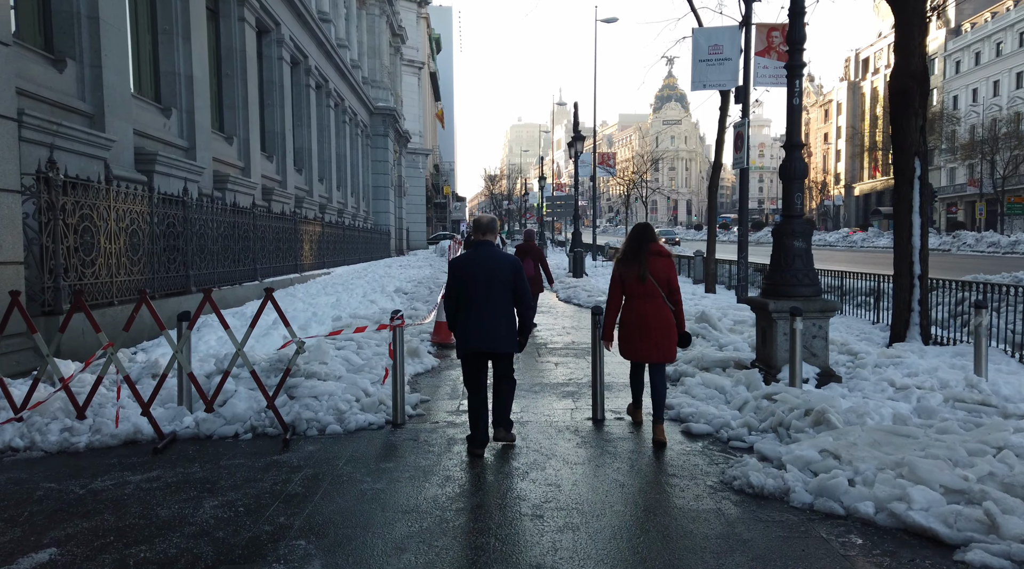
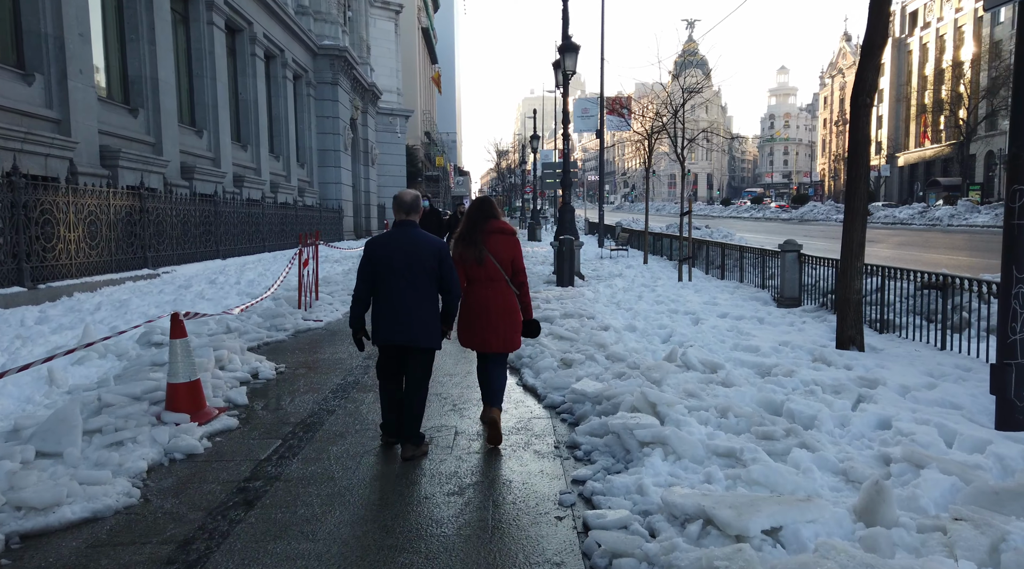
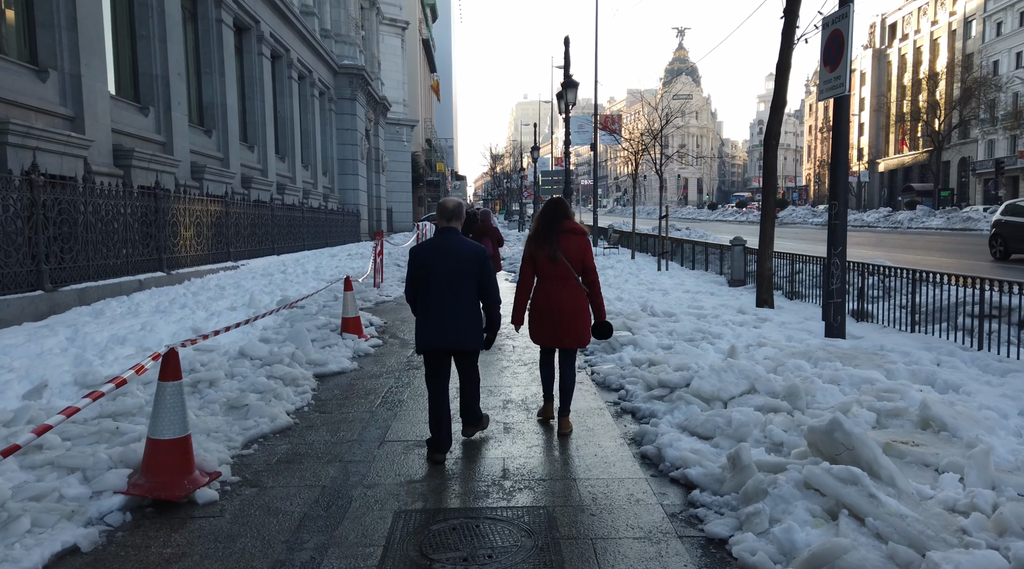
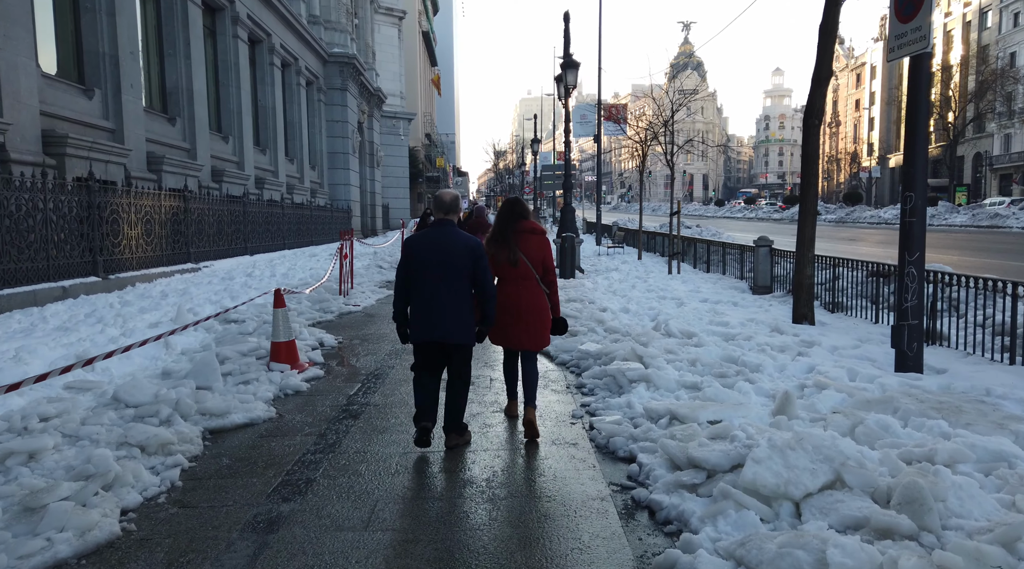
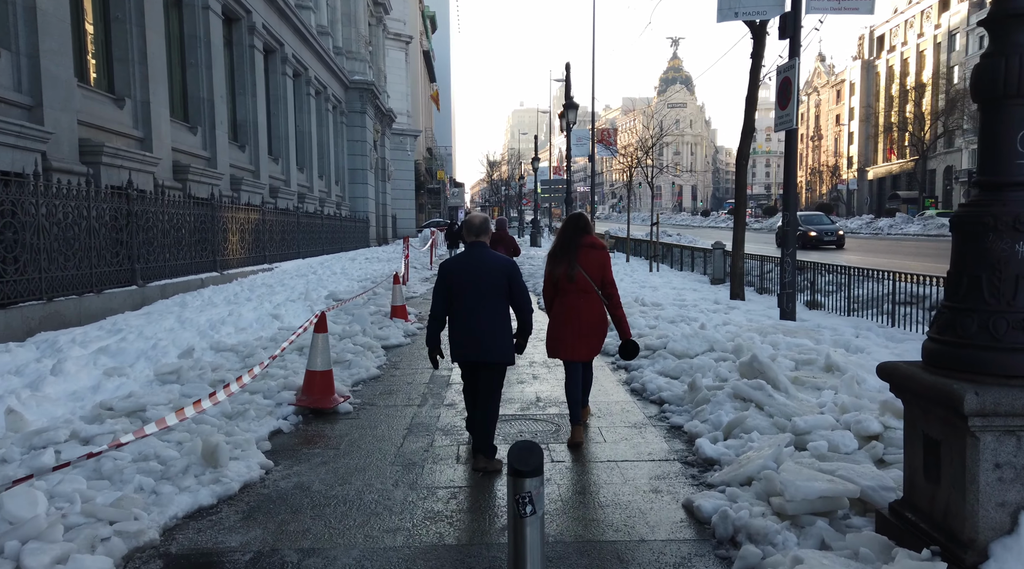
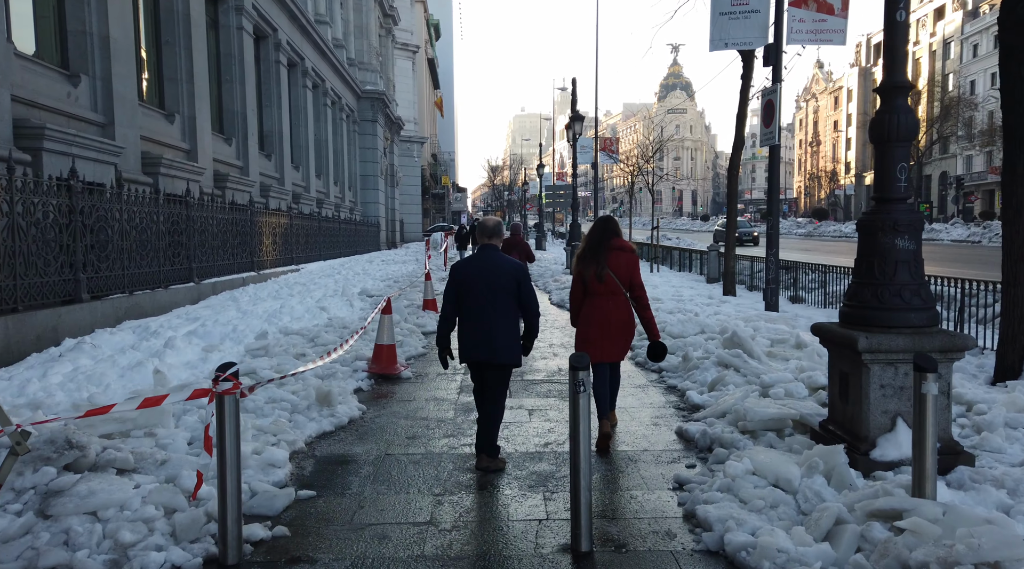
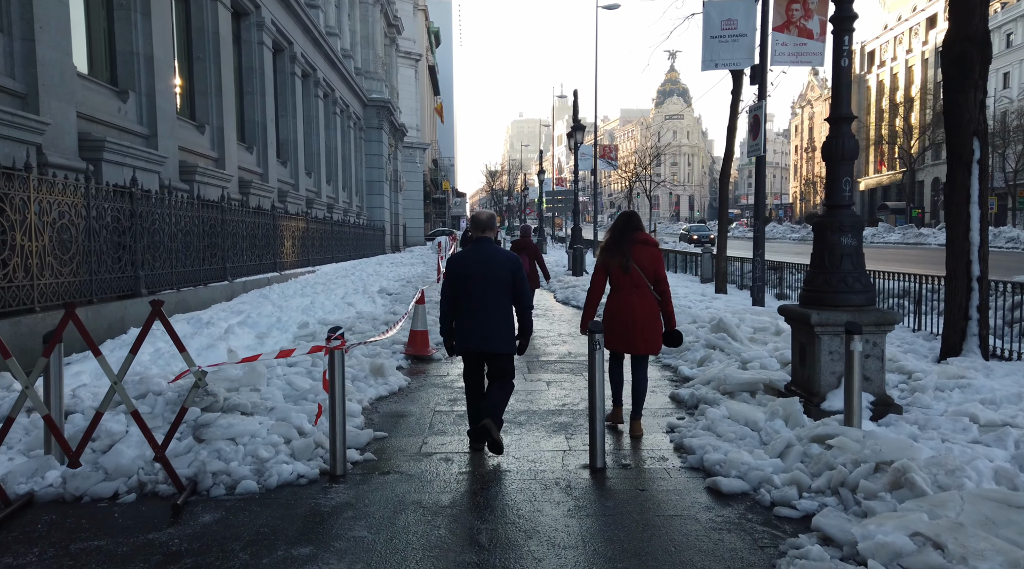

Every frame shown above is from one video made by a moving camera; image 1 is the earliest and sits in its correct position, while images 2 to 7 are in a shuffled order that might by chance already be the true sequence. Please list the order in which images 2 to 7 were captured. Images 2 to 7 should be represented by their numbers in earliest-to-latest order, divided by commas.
7, 6, 5, 3, 4, 2
